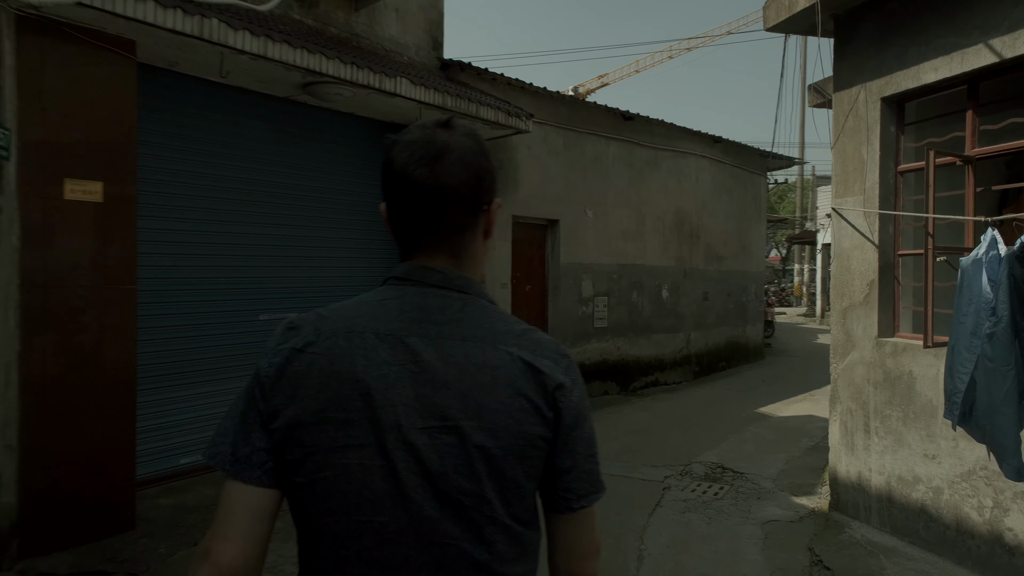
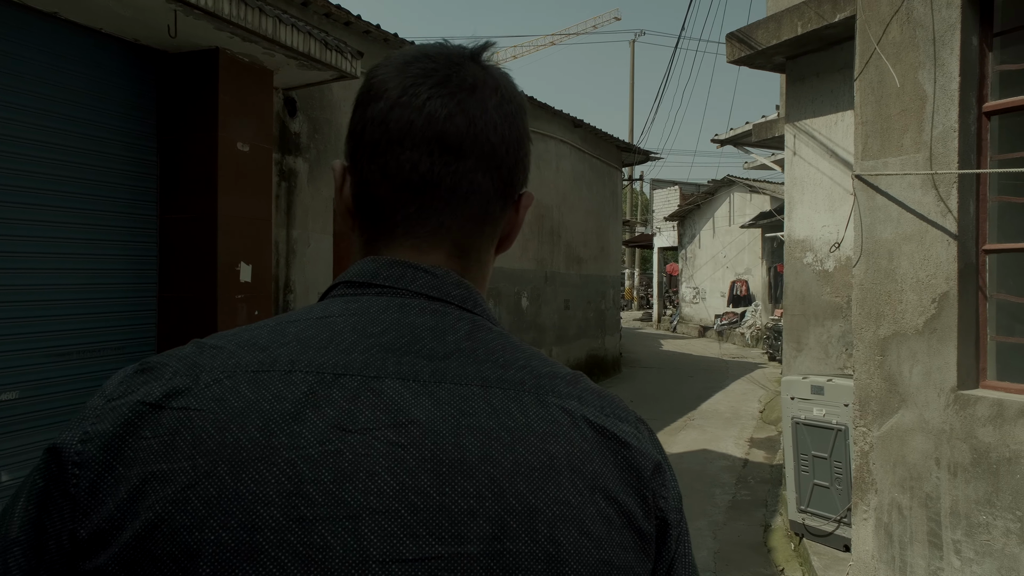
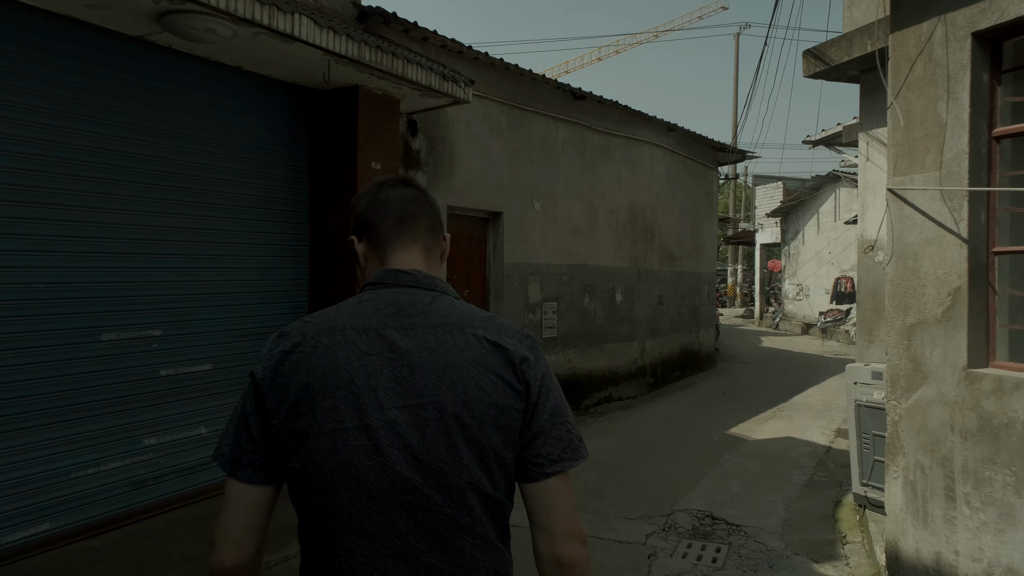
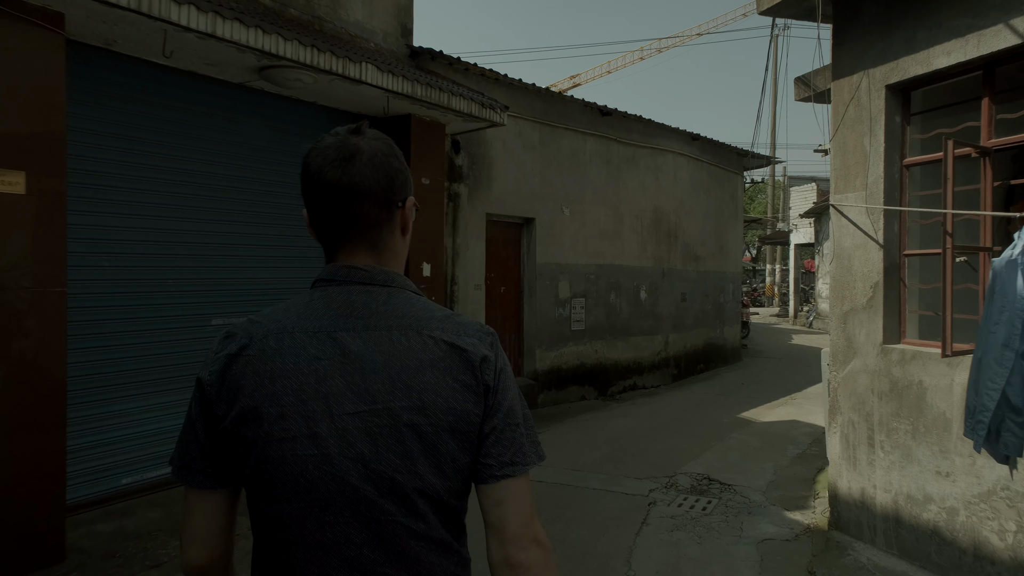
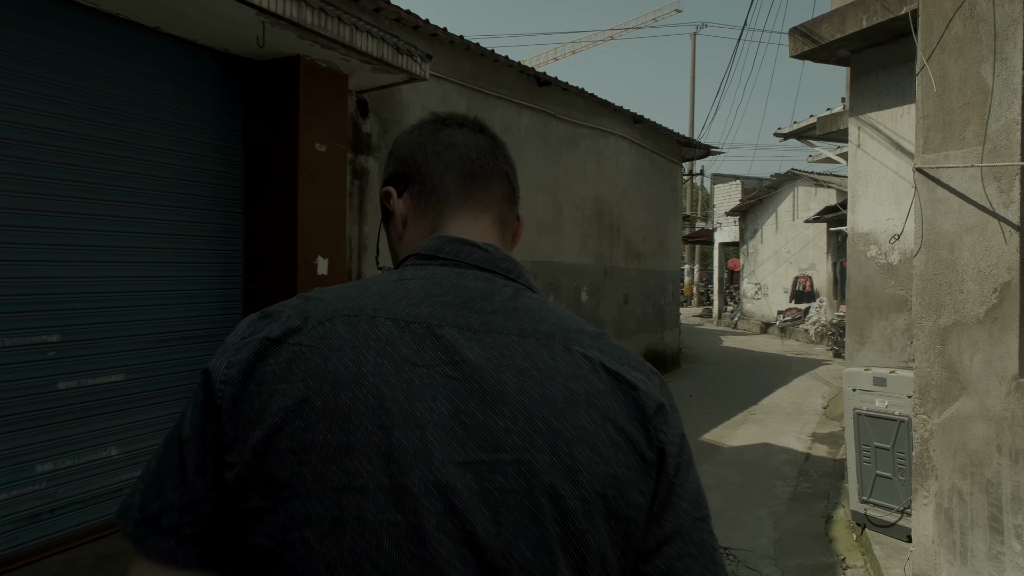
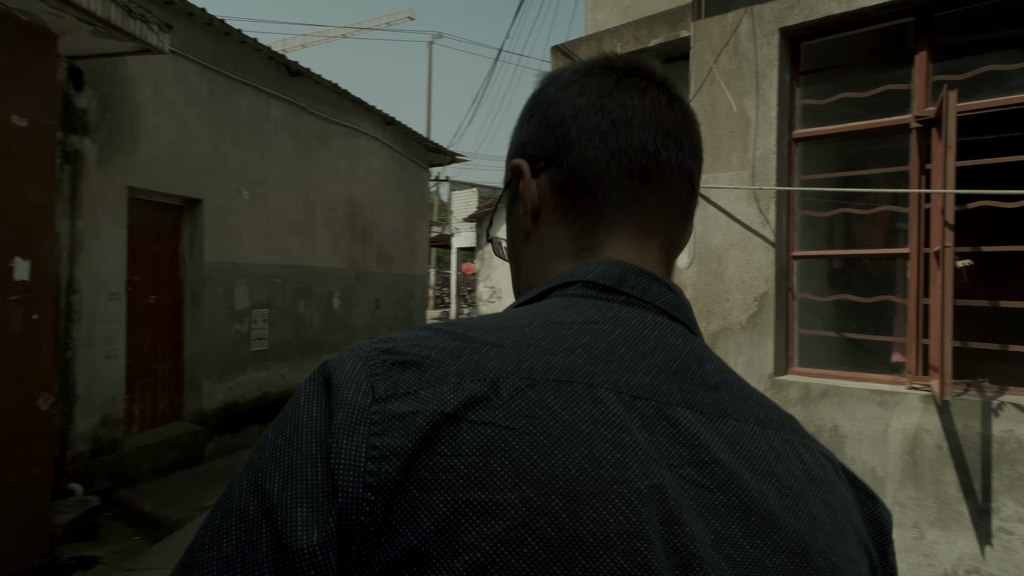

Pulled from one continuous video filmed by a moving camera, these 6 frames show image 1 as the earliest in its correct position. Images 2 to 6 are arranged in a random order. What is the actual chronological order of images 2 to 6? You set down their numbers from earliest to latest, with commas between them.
4, 3, 5, 2, 6
